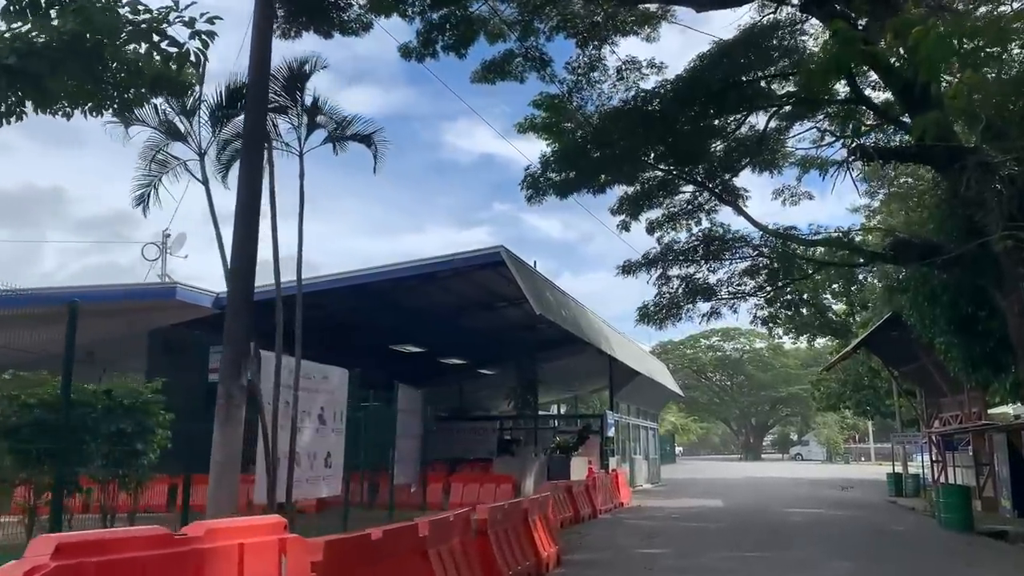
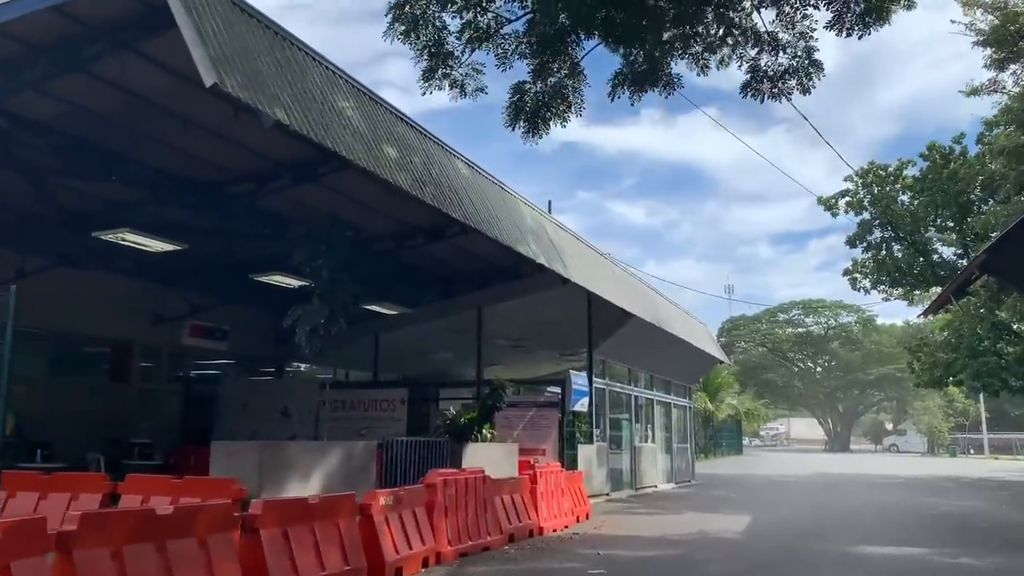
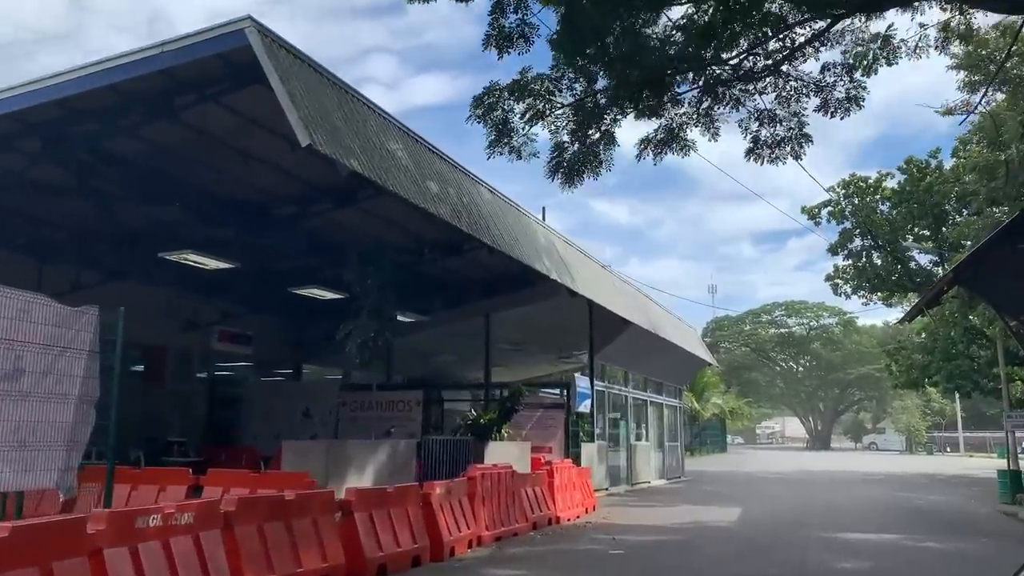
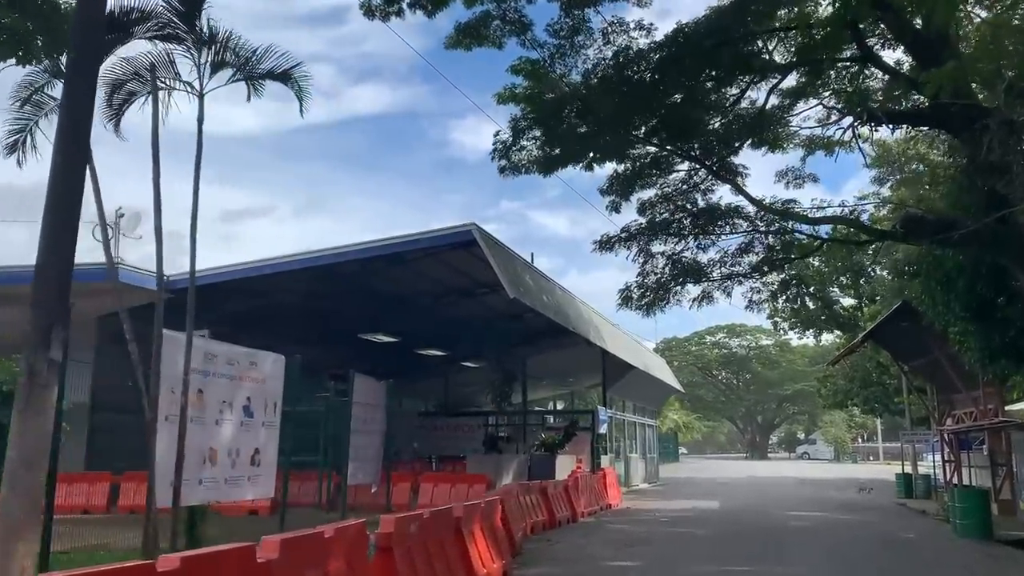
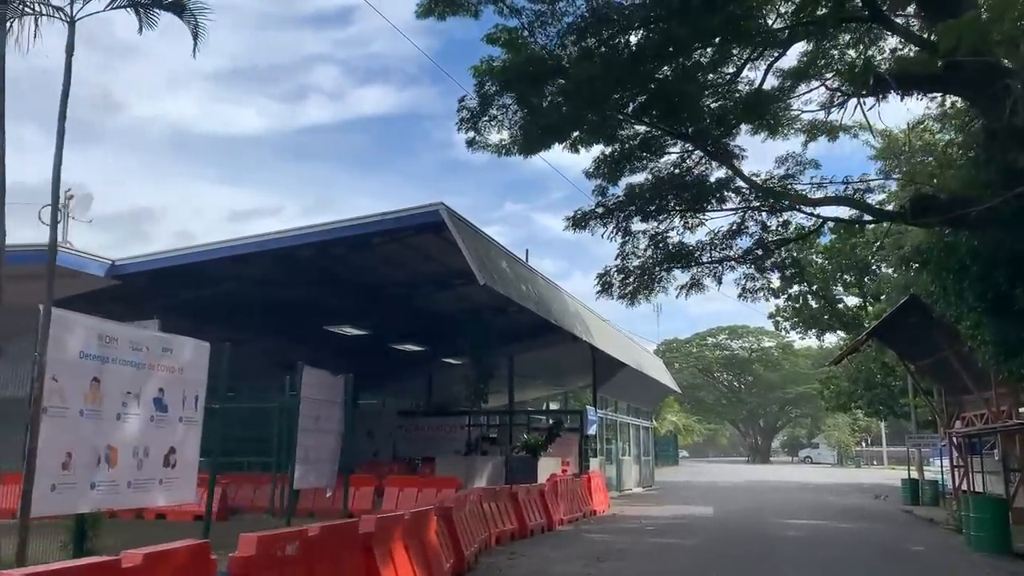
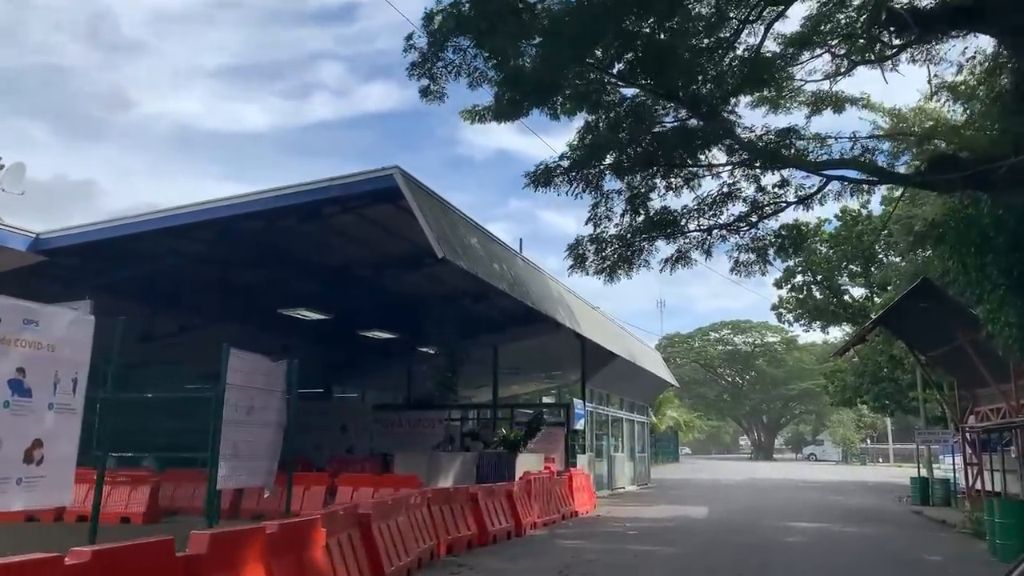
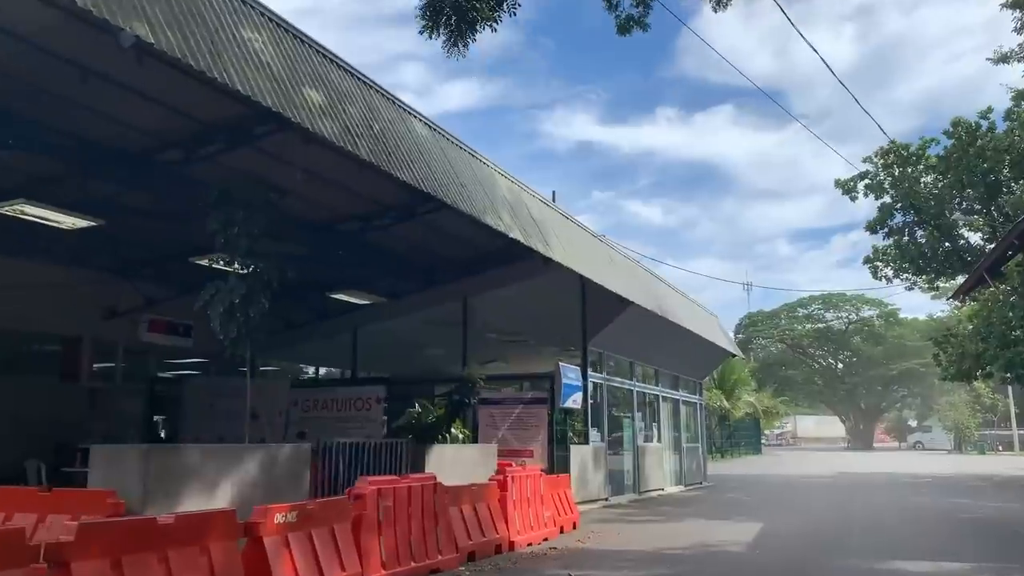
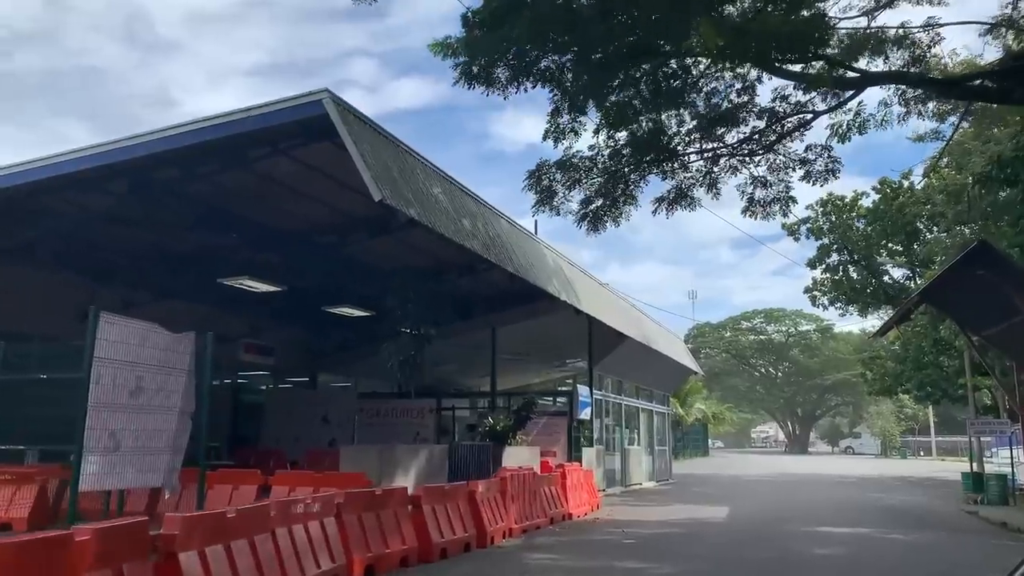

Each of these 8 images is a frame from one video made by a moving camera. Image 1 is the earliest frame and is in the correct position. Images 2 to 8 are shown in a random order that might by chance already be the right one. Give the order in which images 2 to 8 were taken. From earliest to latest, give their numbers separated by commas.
4, 5, 6, 8, 3, 2, 7
